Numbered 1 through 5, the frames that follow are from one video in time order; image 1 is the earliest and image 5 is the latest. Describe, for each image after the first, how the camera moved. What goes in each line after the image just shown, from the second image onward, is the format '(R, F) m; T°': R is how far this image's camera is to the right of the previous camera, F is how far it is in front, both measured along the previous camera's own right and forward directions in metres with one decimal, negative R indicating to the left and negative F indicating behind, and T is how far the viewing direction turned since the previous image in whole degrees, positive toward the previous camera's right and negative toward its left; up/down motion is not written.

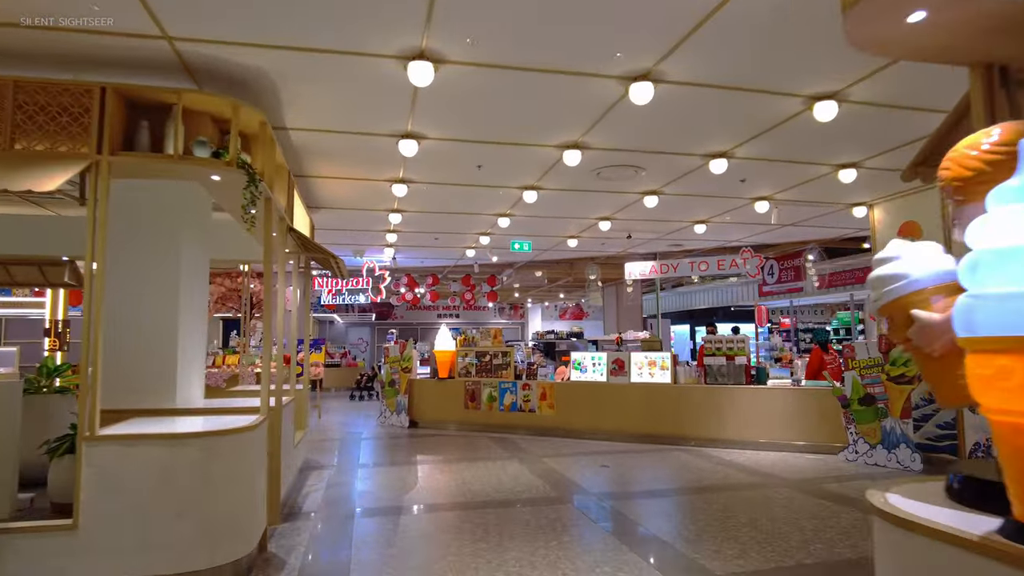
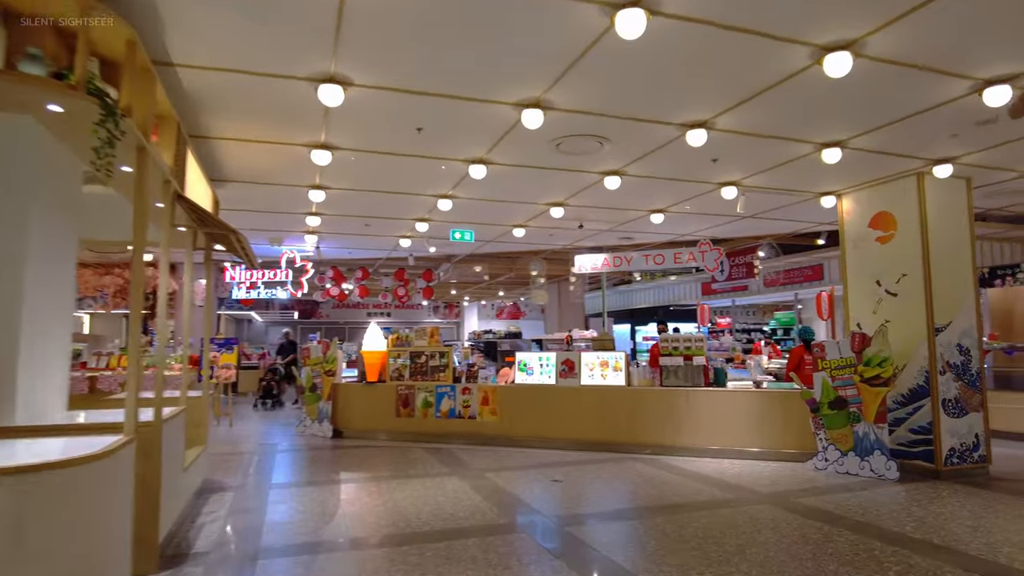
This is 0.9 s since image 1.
(-0.1, +0.9) m; +6°
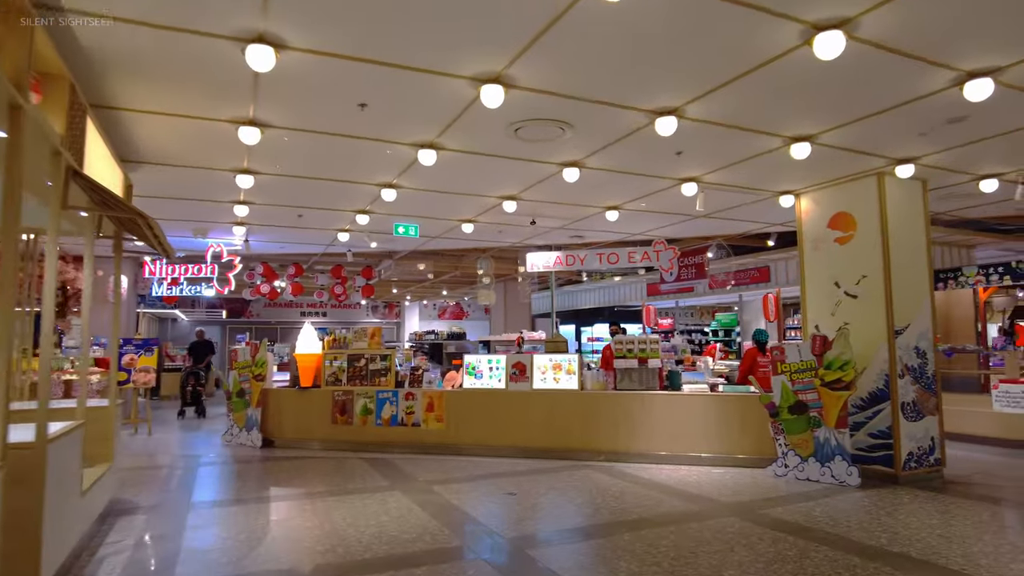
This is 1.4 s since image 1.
(-0.1, +0.5) m; +5°
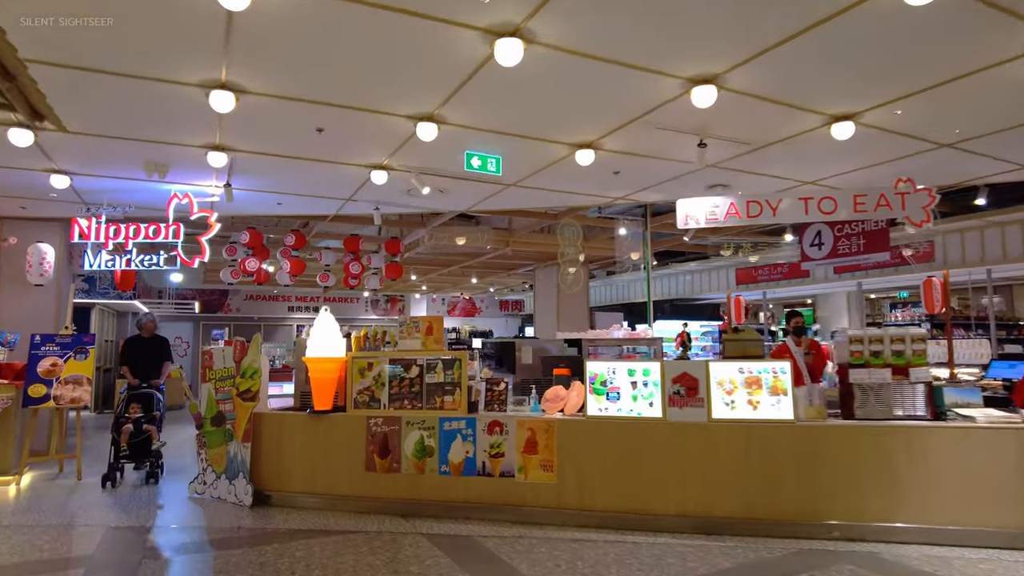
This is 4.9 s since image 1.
(-1.3, +3.0) m; +2°
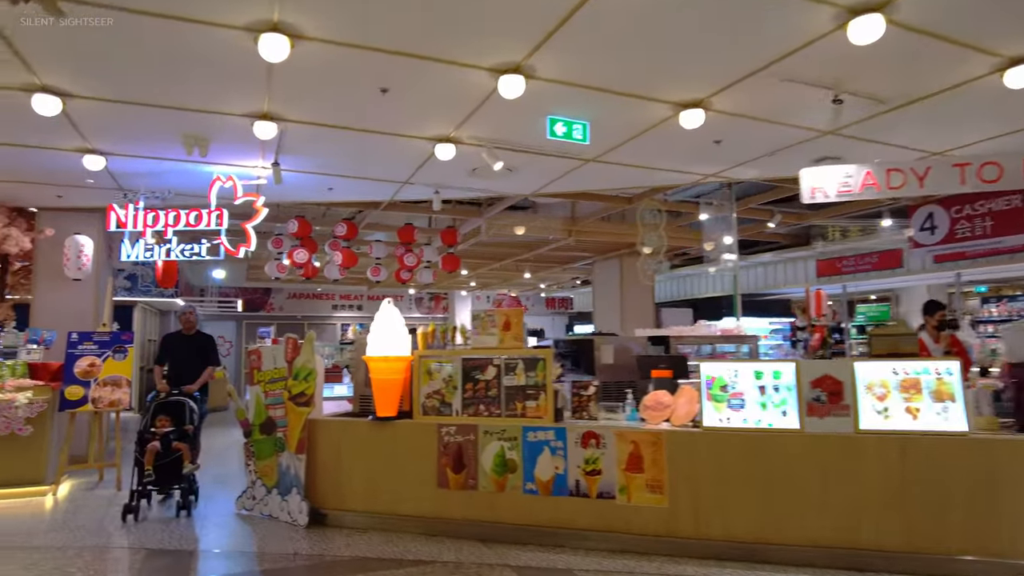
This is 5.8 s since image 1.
(-0.4, +0.7) m; -3°
